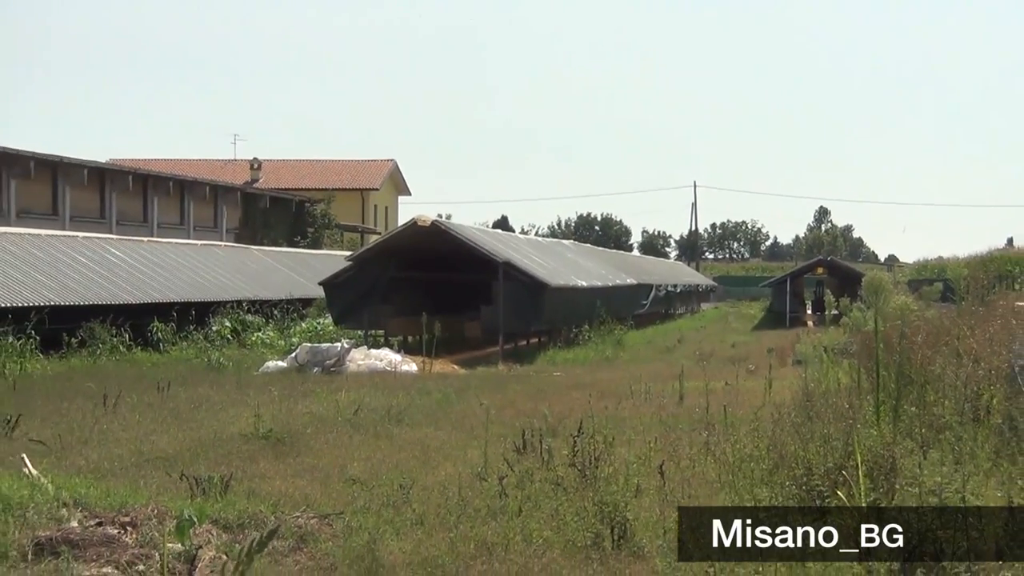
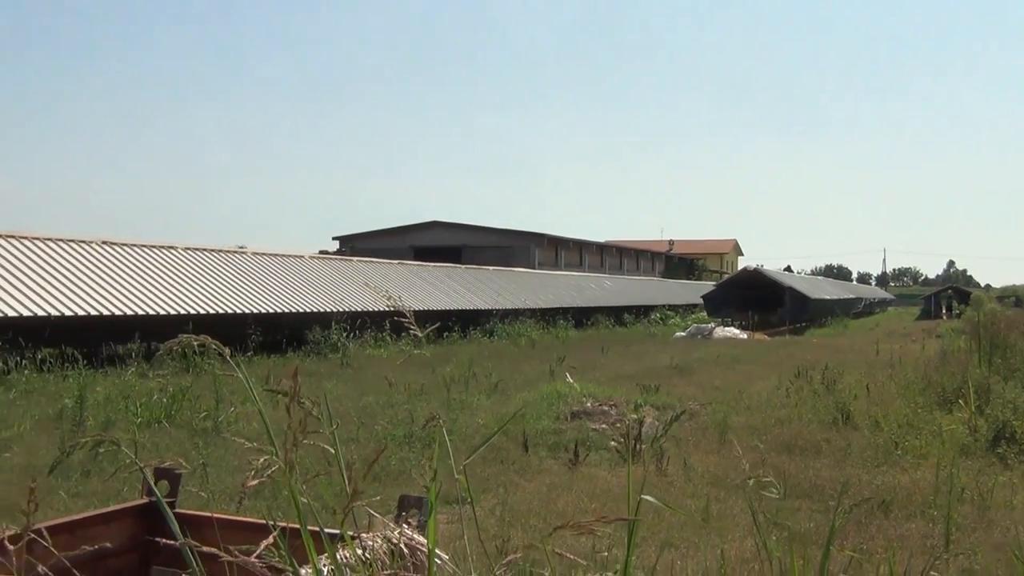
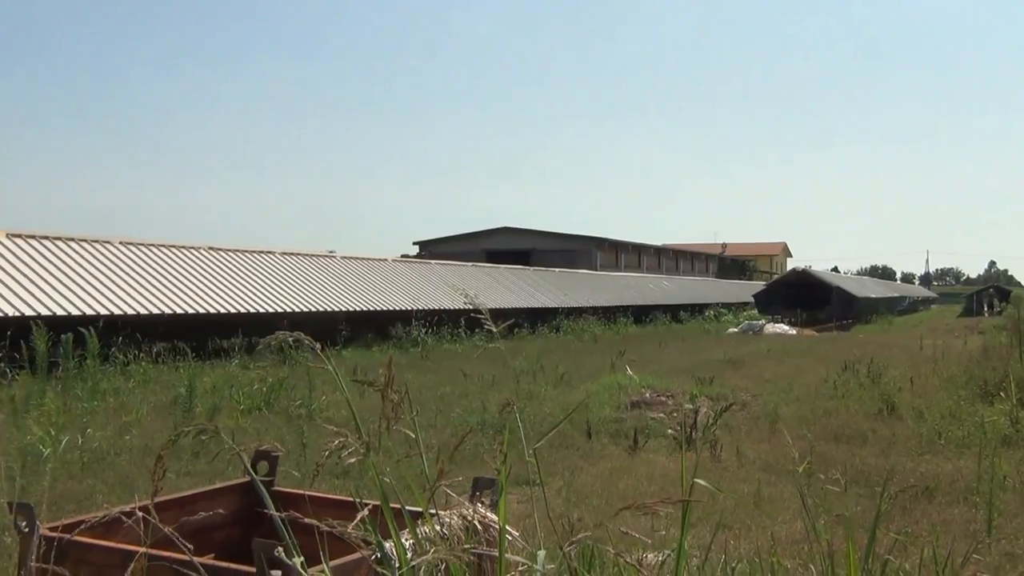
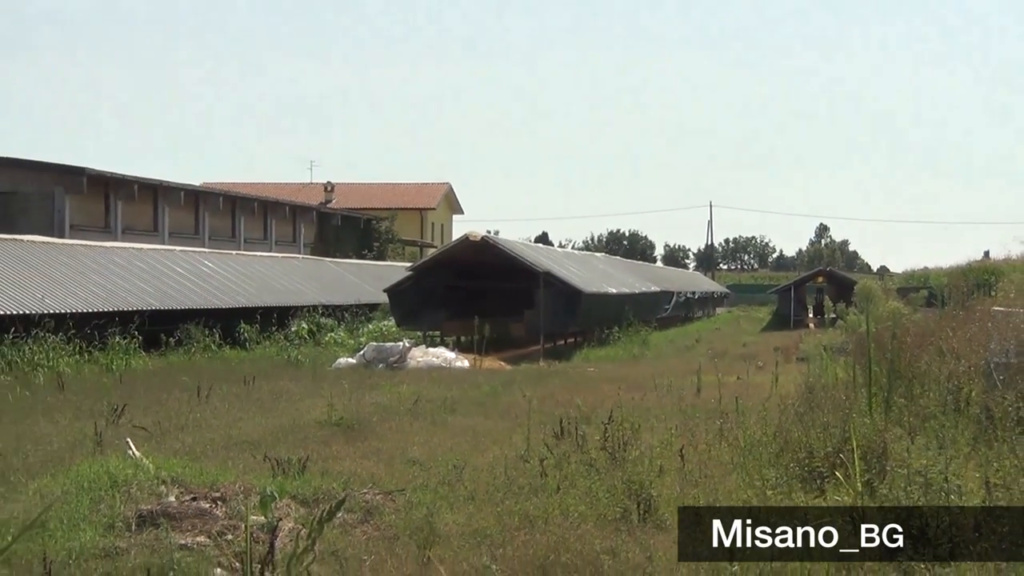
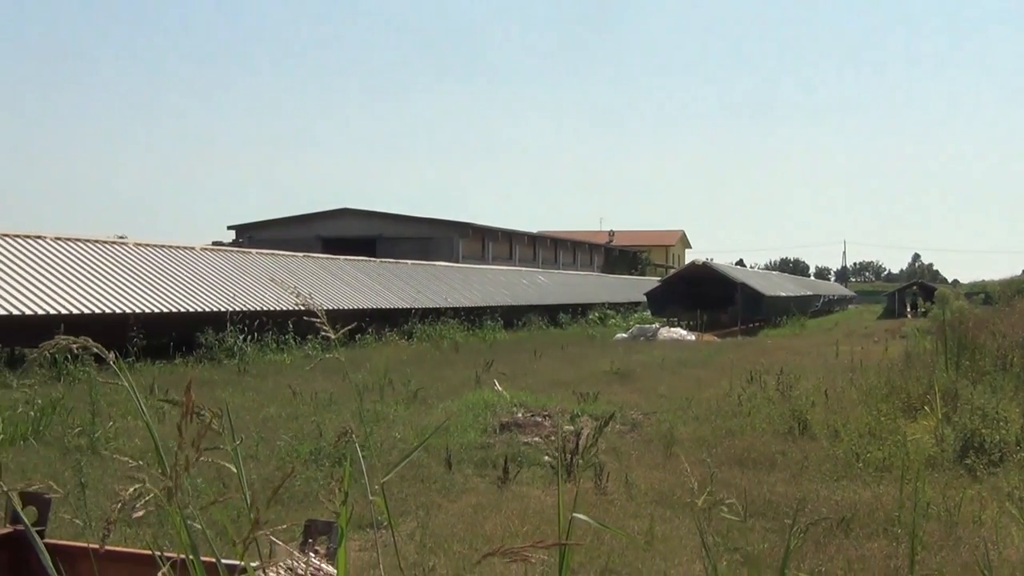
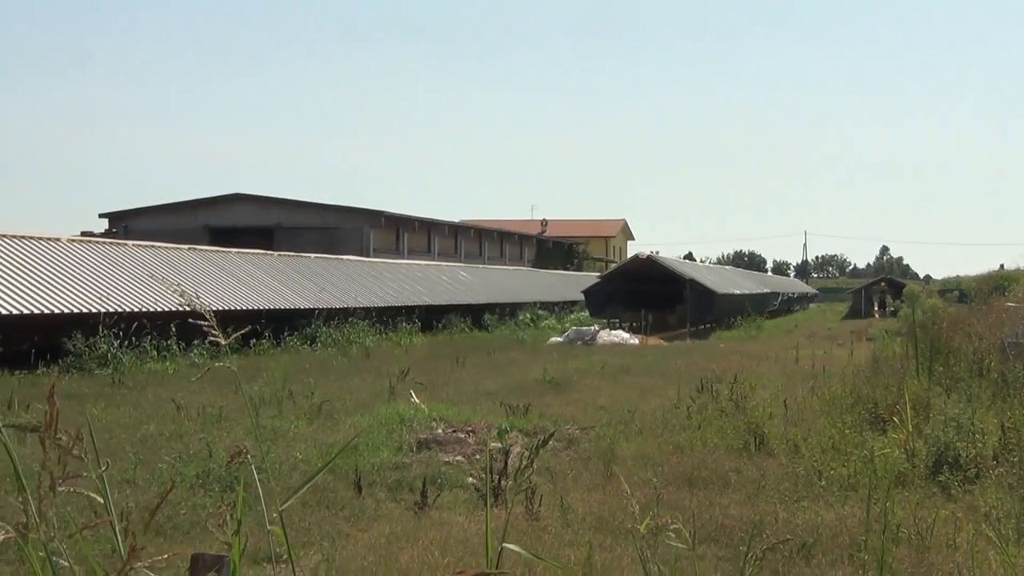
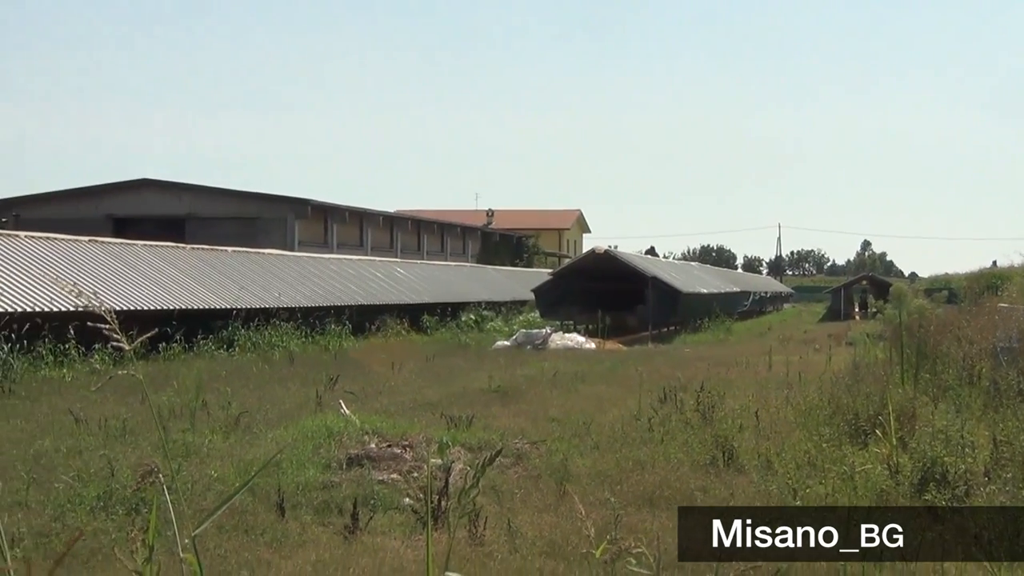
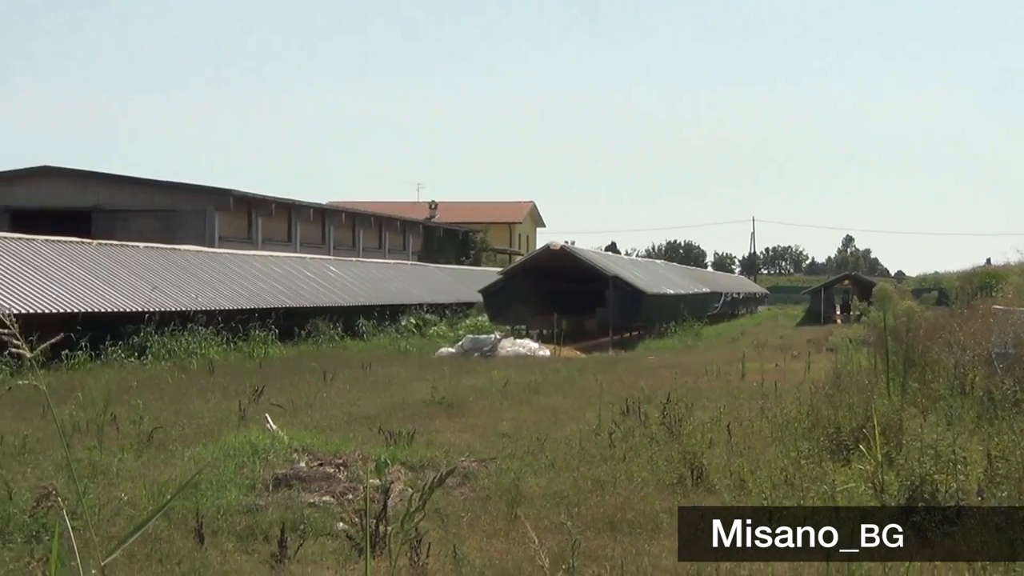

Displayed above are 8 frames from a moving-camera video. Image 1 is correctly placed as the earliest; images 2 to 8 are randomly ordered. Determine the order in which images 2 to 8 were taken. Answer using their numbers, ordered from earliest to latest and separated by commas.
4, 8, 7, 6, 5, 2, 3
